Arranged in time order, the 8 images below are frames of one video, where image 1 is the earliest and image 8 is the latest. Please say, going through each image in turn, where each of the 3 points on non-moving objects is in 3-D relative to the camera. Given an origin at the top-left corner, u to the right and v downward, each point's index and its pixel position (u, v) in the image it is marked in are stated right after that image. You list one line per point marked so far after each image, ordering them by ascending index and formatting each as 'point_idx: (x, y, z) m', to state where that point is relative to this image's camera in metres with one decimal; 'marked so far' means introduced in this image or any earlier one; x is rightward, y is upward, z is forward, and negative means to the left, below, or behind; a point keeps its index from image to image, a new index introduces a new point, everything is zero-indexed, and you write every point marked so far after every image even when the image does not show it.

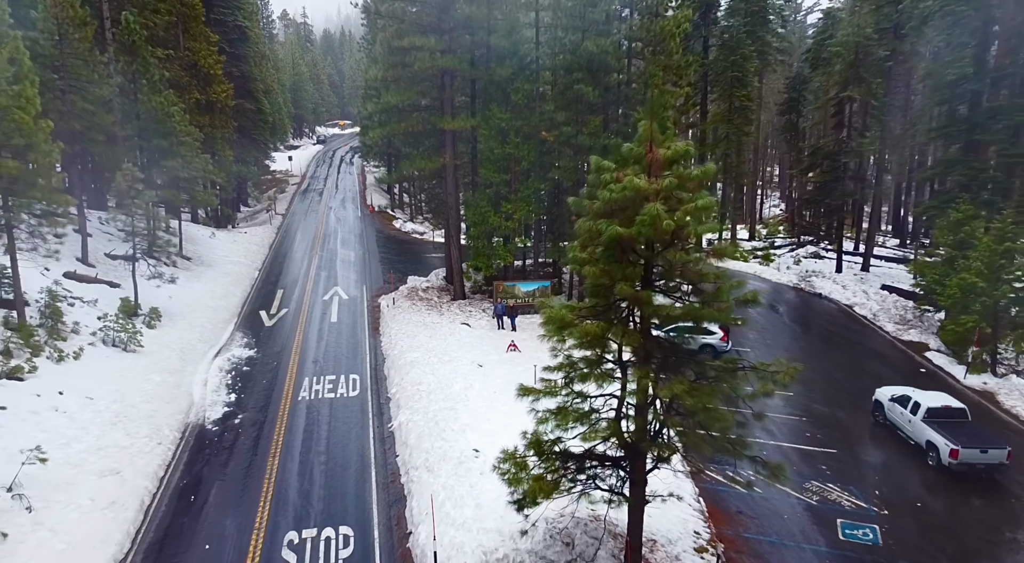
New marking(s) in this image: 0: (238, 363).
0: (-8.0, -2.4, +19.4) m
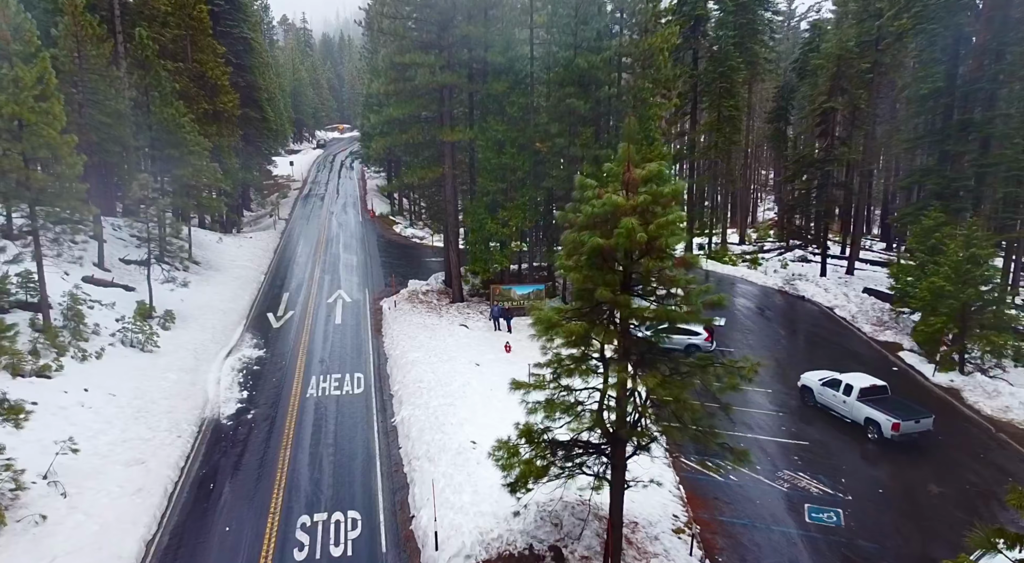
0: (-8.2, -2.5, +20.5) m
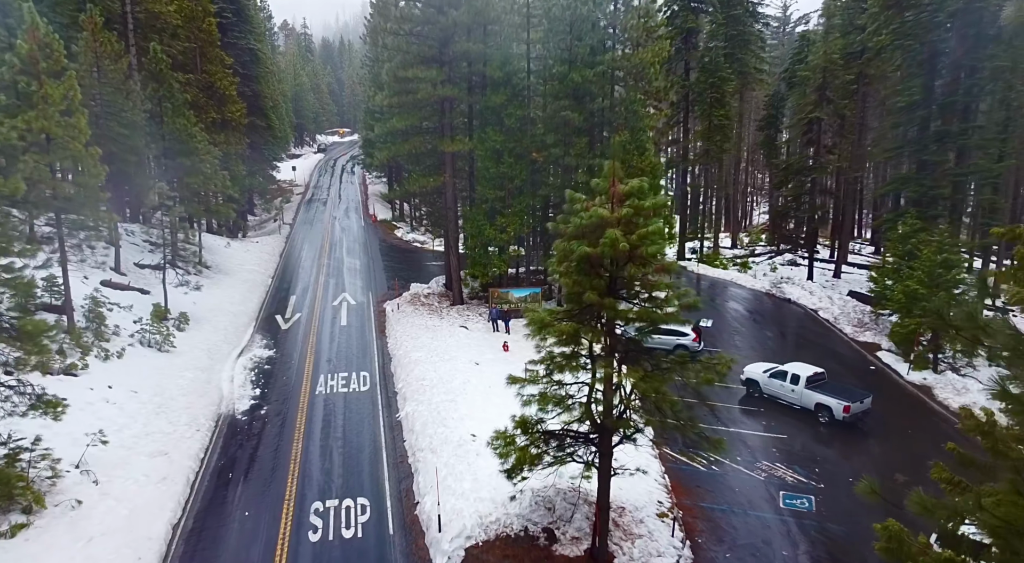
0: (-8.3, -2.6, +21.6) m
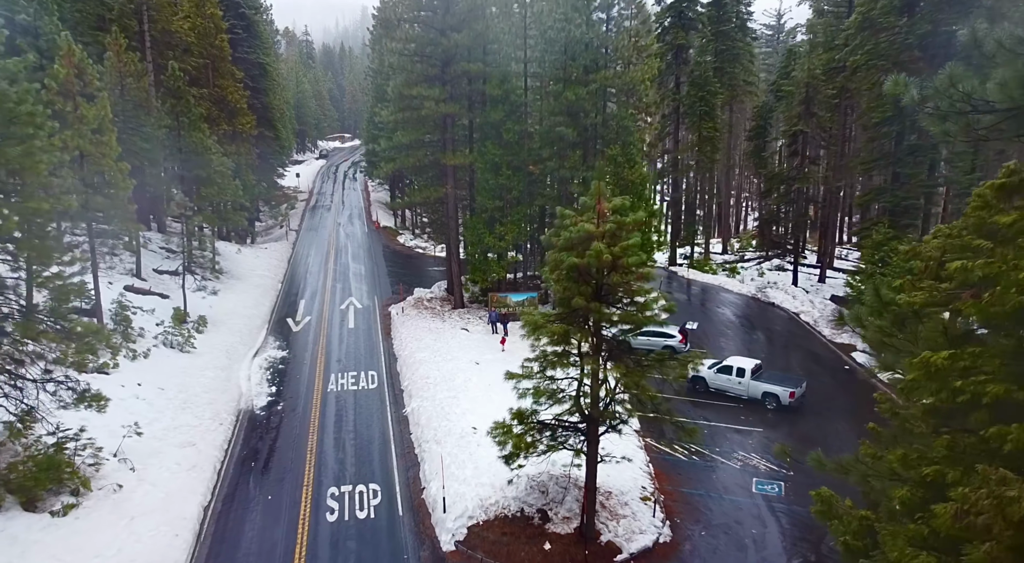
0: (-8.3, -2.8, +23.1) m
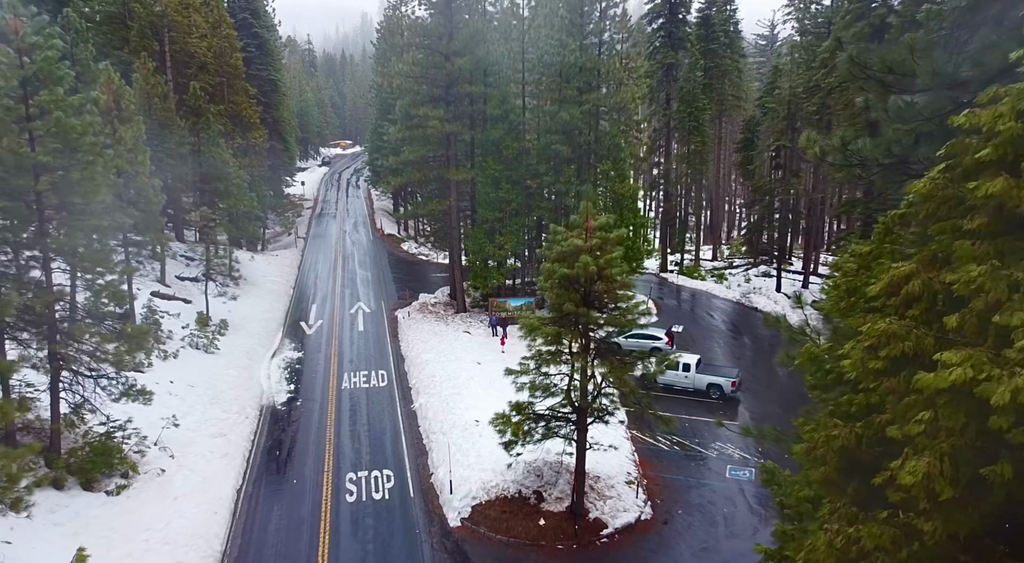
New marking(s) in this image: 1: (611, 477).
0: (-8.4, -3.1, +25.0) m
1: (+2.6, -5.1, +17.1) m
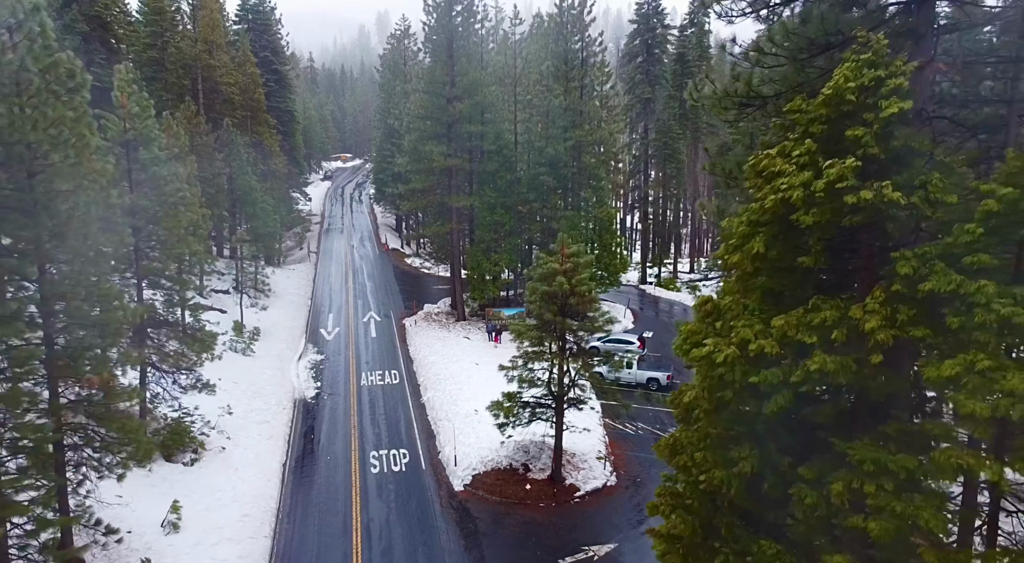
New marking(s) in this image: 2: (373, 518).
0: (-8.7, -3.6, +29.0) m
1: (+2.3, -5.5, +21.2) m
2: (-3.8, -6.5, +18.2) m
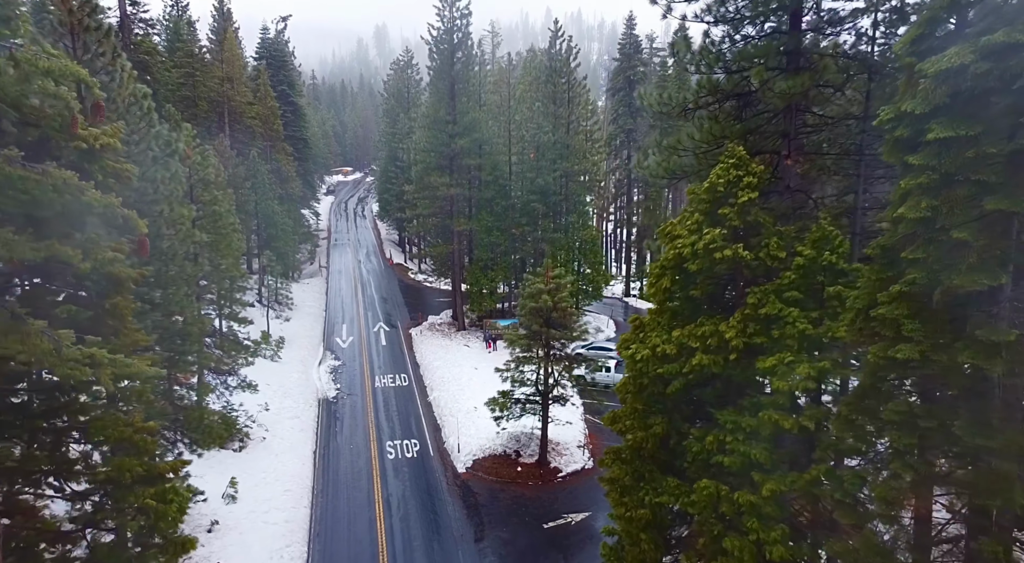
0: (-8.9, -4.4, +32.9) m
1: (+2.1, -6.1, +25.1) m
2: (-4.0, -7.1, +22.1) m
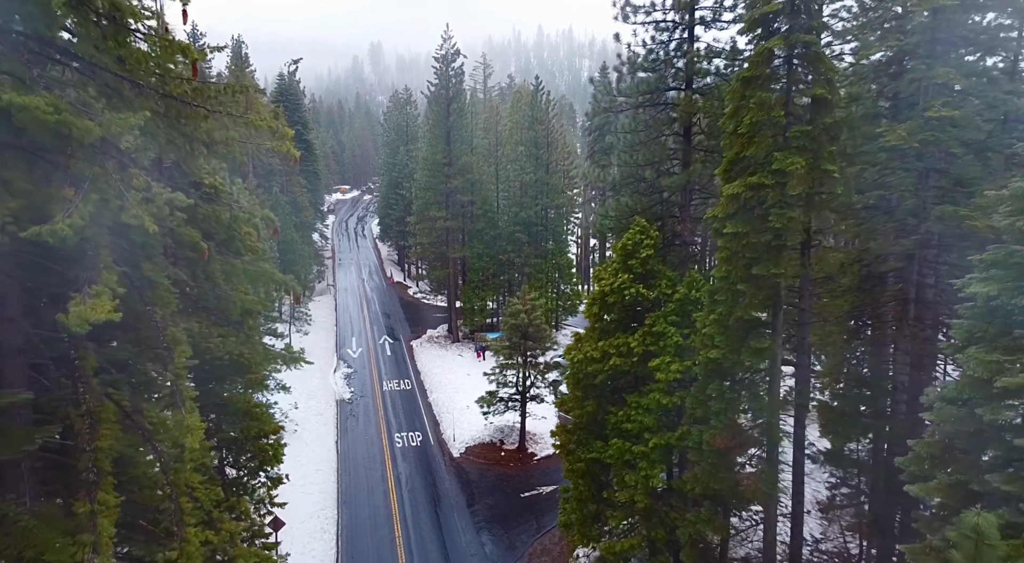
0: (-9.7, -5.5, +38.4) m
1: (+1.4, -7.1, +30.7) m
2: (-4.6, -8.0, +27.6) m
